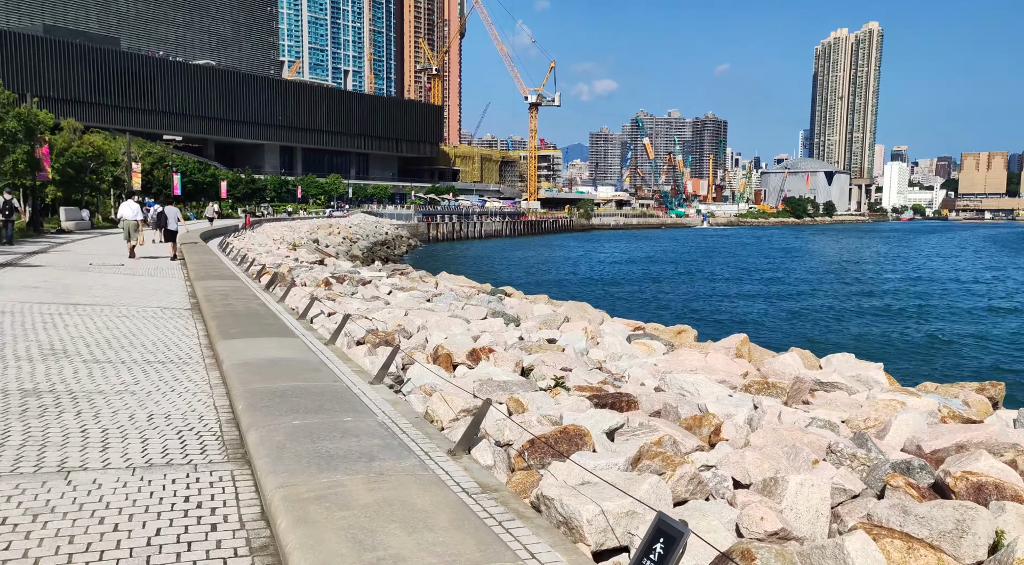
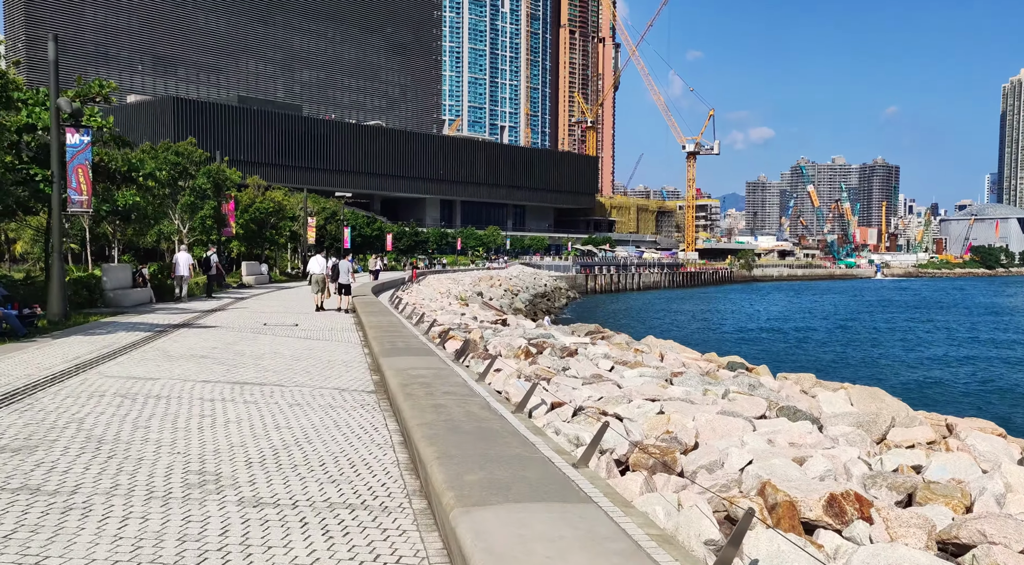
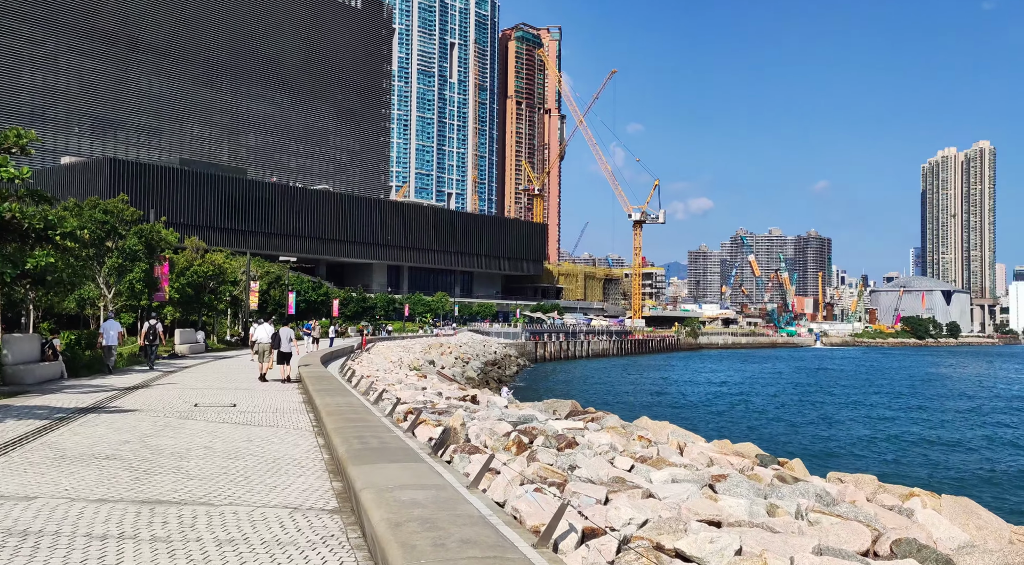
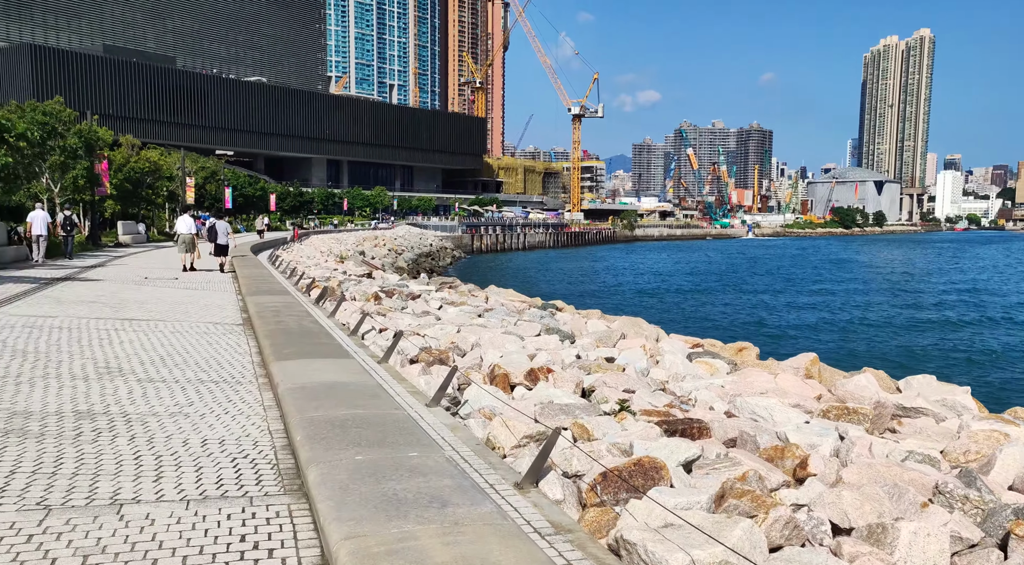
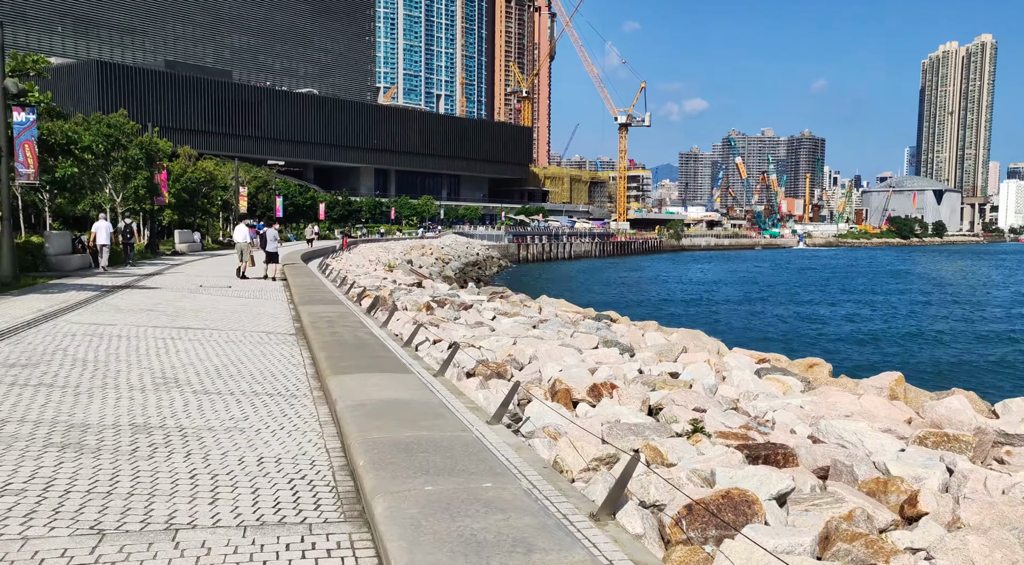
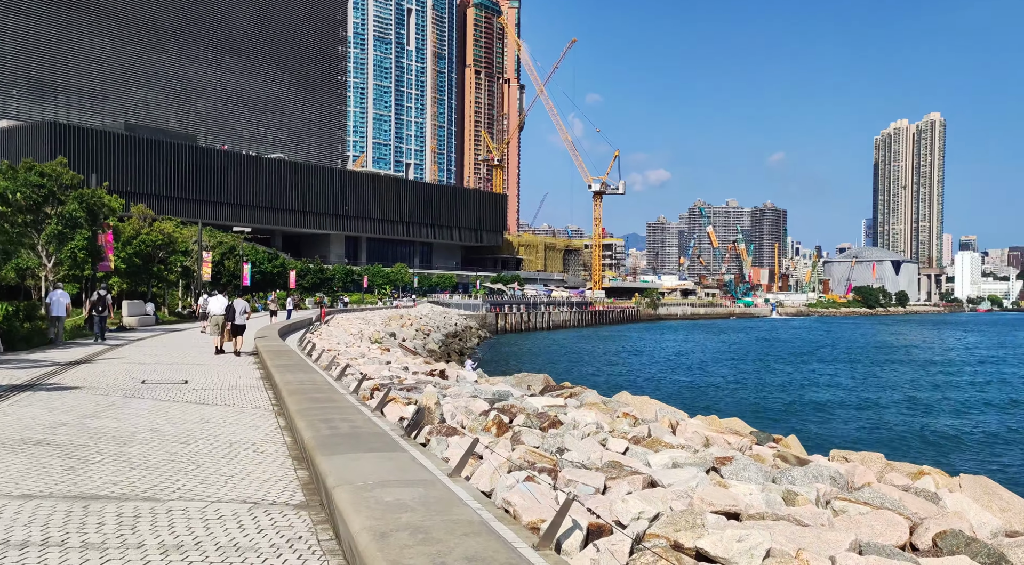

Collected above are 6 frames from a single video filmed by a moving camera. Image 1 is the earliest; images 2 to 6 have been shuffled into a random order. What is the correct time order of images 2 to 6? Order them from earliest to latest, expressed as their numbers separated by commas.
4, 5, 2, 3, 6
